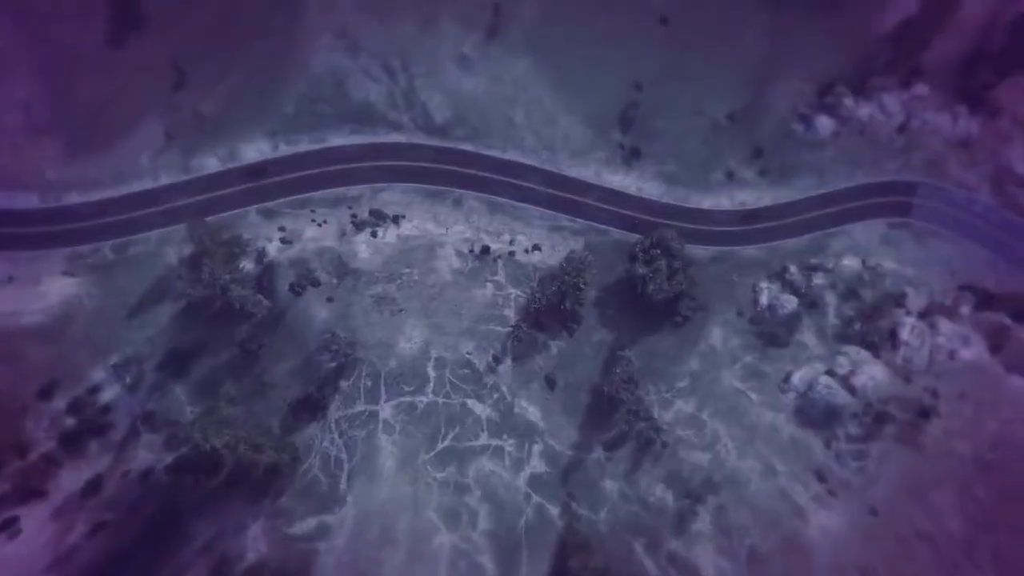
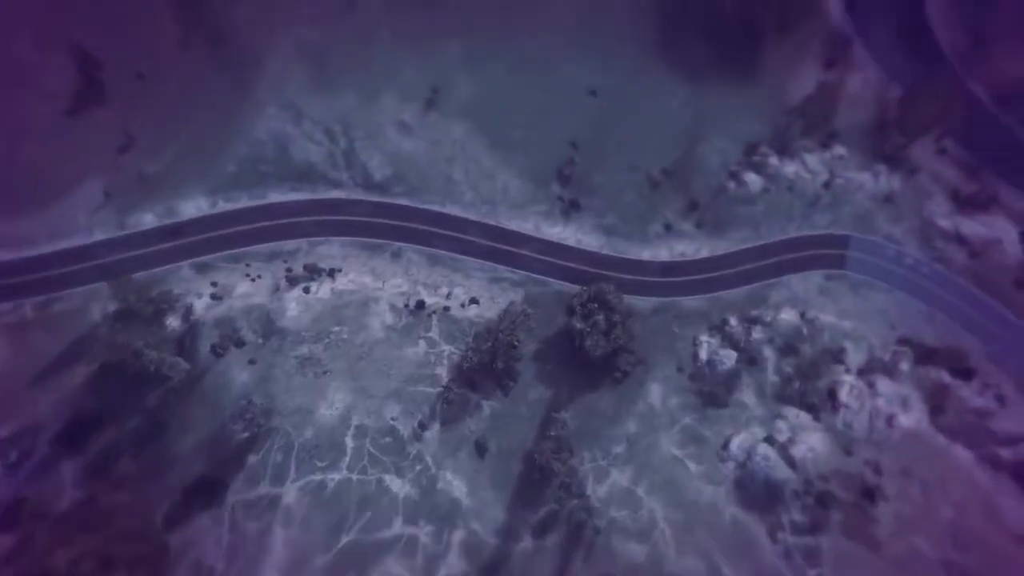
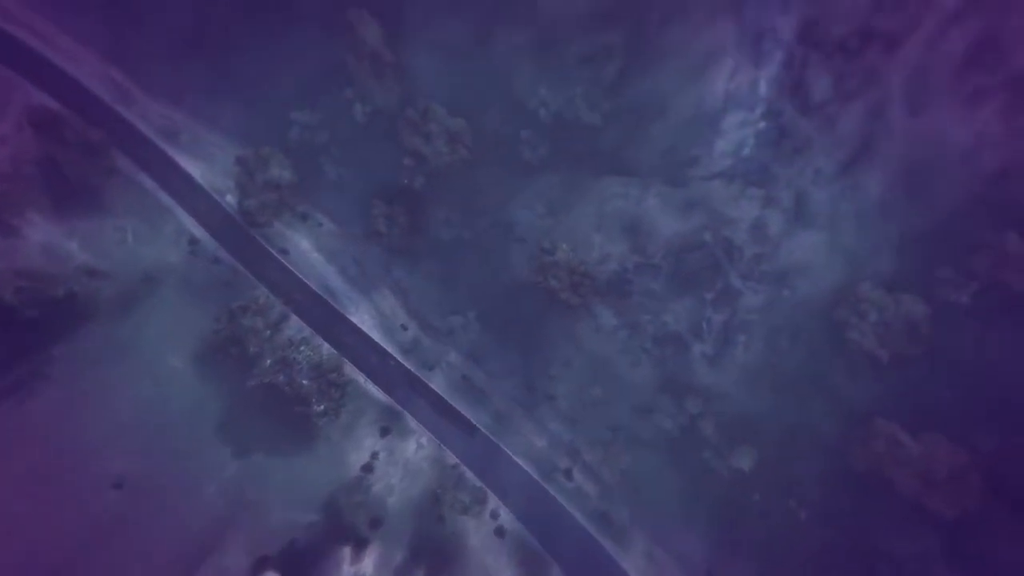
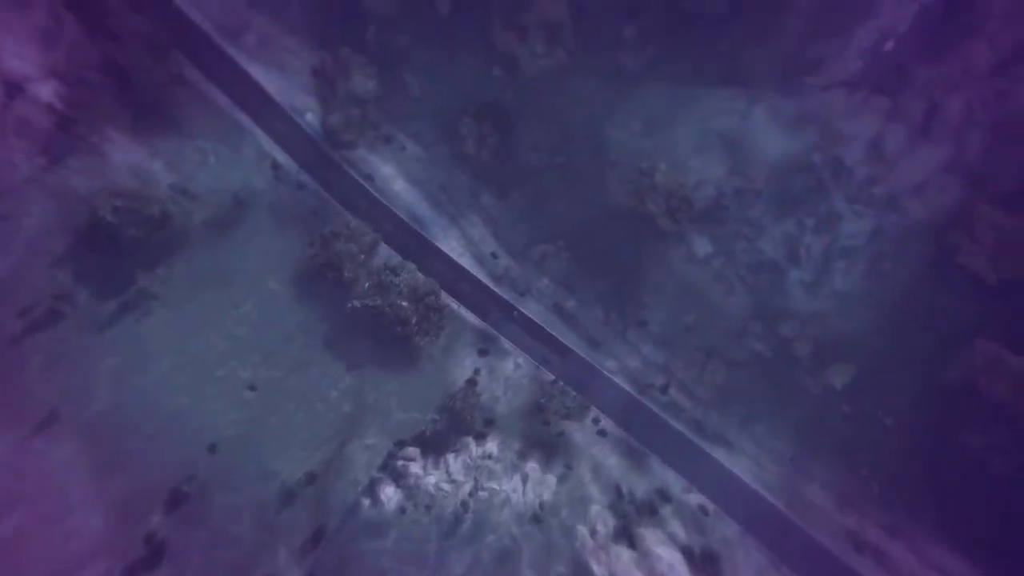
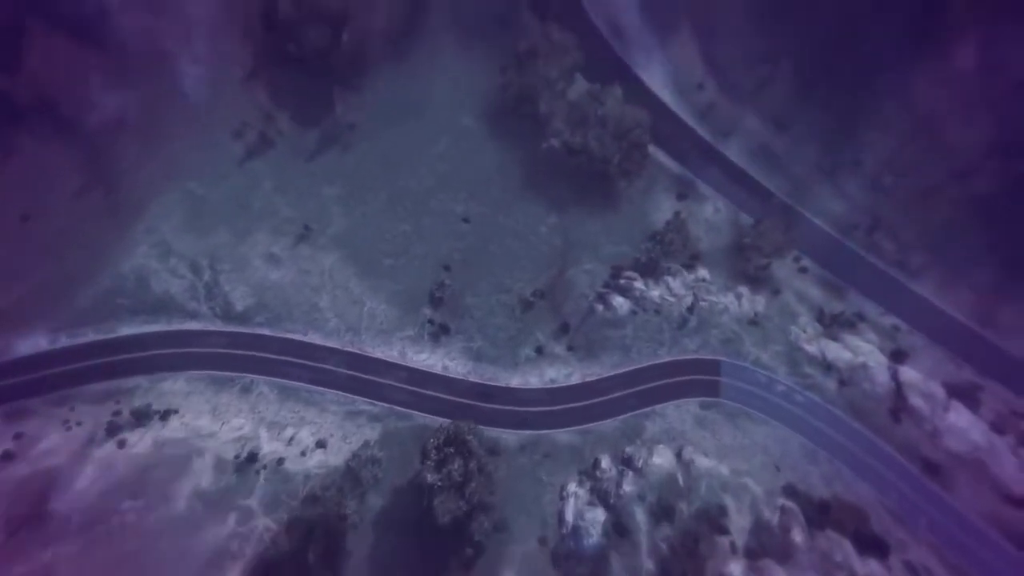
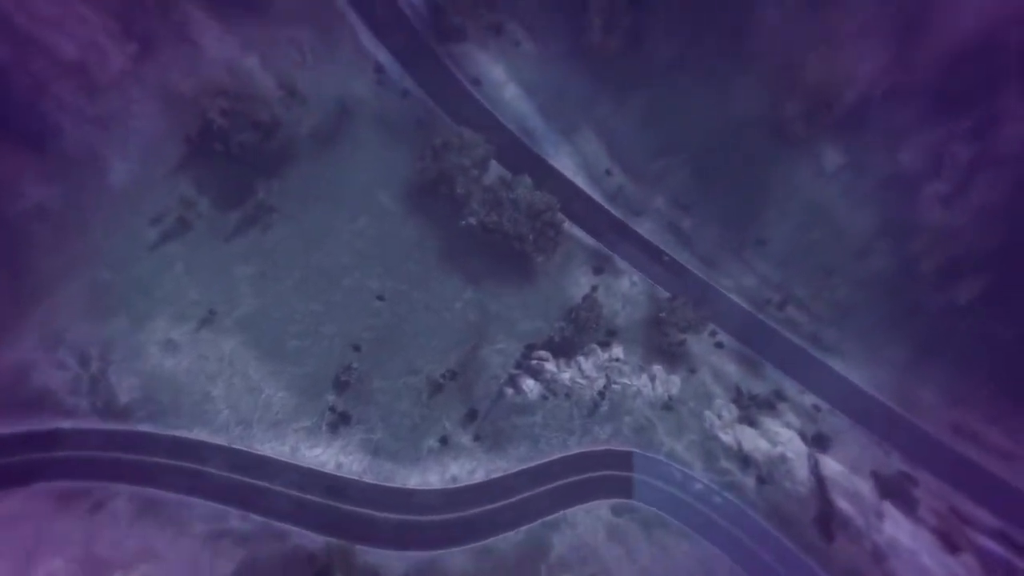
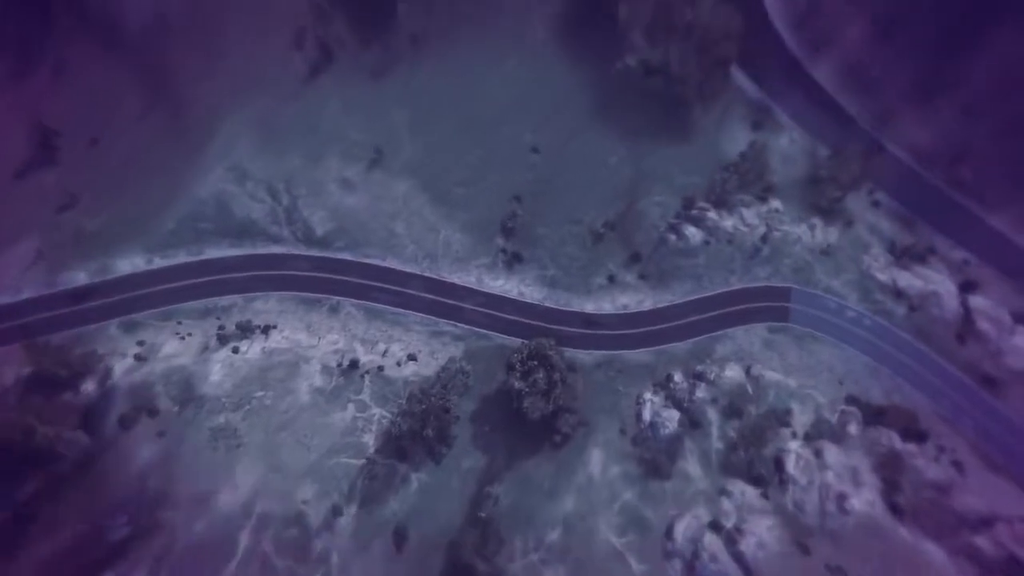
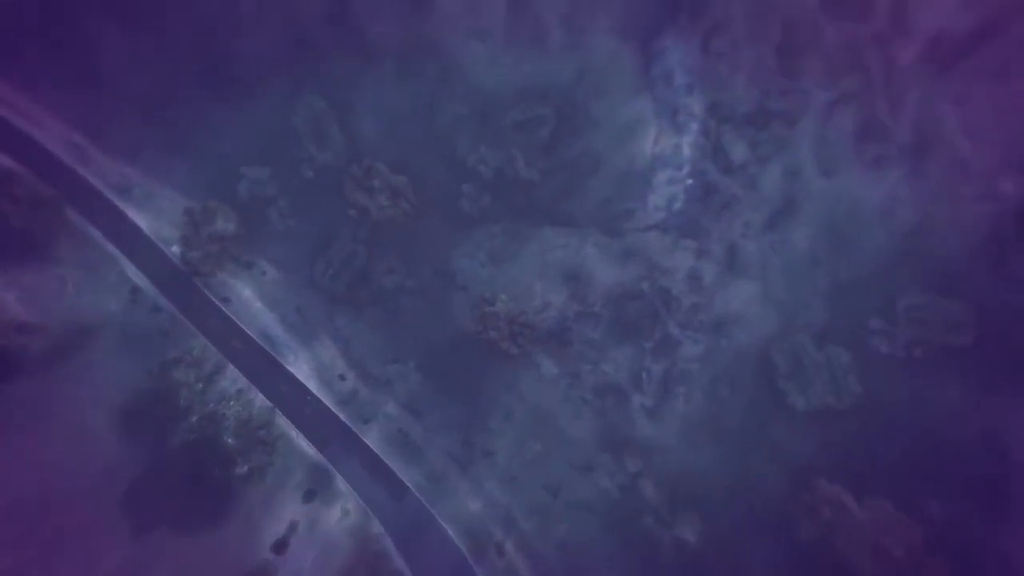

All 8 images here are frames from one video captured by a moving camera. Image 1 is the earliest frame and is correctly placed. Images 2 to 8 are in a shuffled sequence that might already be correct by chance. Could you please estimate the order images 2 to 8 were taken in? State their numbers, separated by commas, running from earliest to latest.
2, 7, 5, 6, 4, 3, 8
